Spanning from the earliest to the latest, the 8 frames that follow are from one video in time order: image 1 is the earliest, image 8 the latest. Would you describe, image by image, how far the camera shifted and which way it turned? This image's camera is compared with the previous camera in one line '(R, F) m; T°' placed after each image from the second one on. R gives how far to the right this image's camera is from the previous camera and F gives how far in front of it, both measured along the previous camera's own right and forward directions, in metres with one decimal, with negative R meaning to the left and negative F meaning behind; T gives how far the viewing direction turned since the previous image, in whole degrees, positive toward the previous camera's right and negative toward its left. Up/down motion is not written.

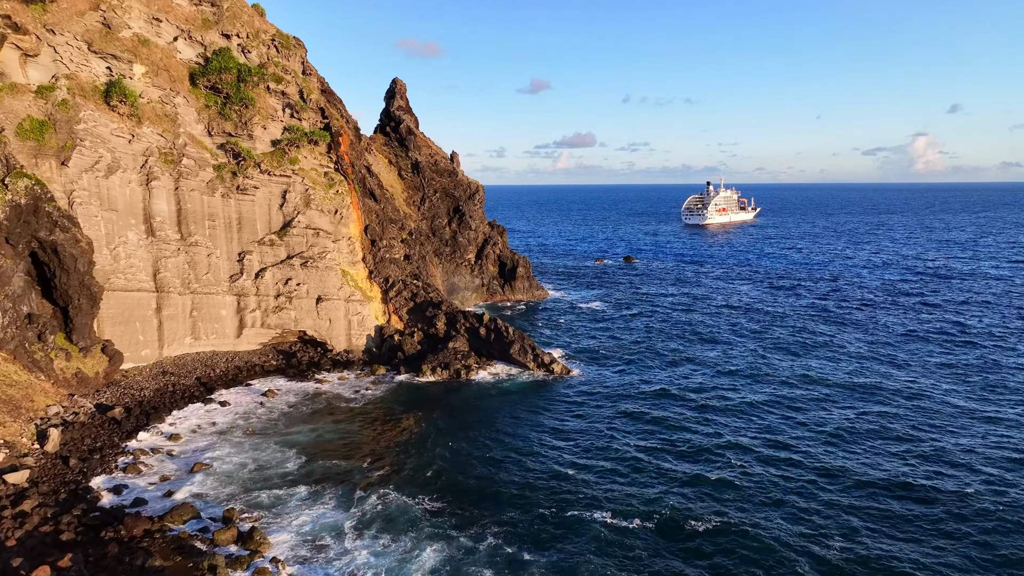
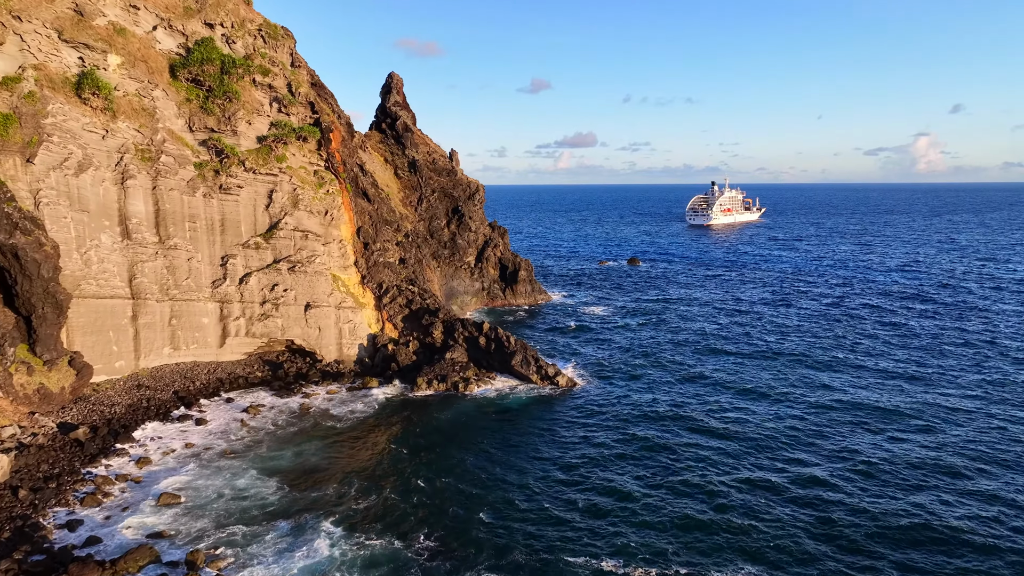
(0.0, +2.9) m; 0°
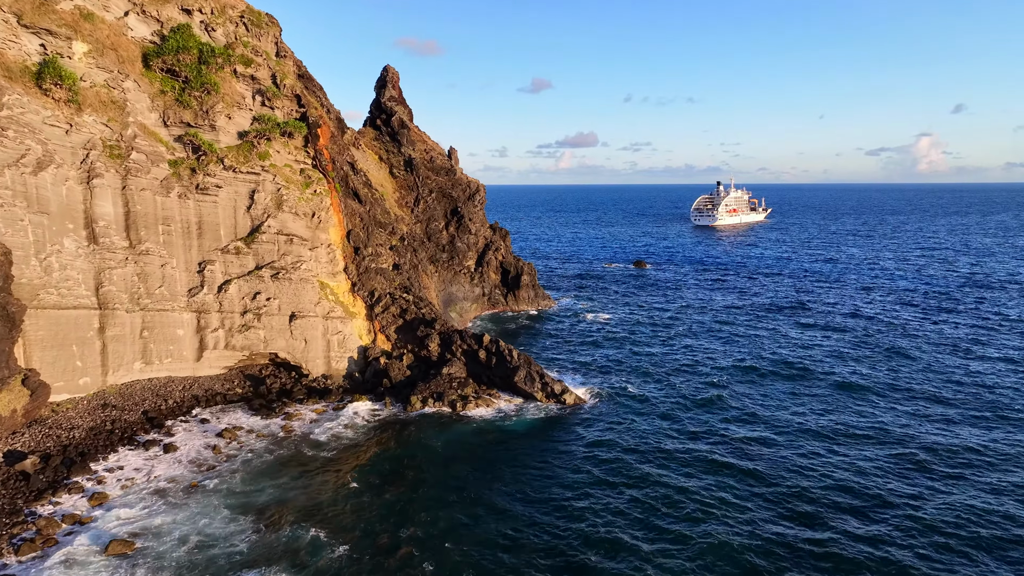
(-0.1, +3.4) m; 0°
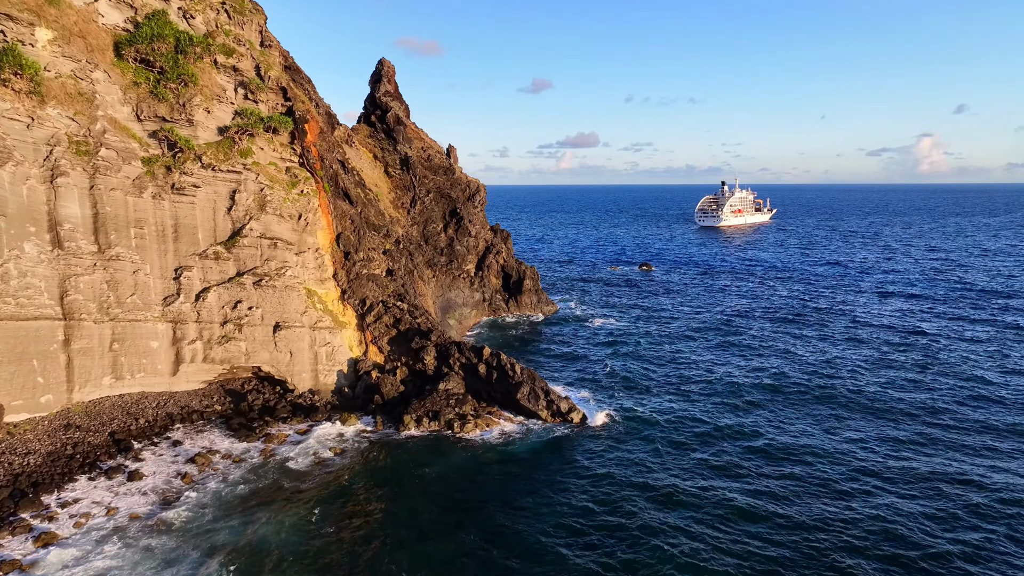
(-0.1, +3.0) m; 0°
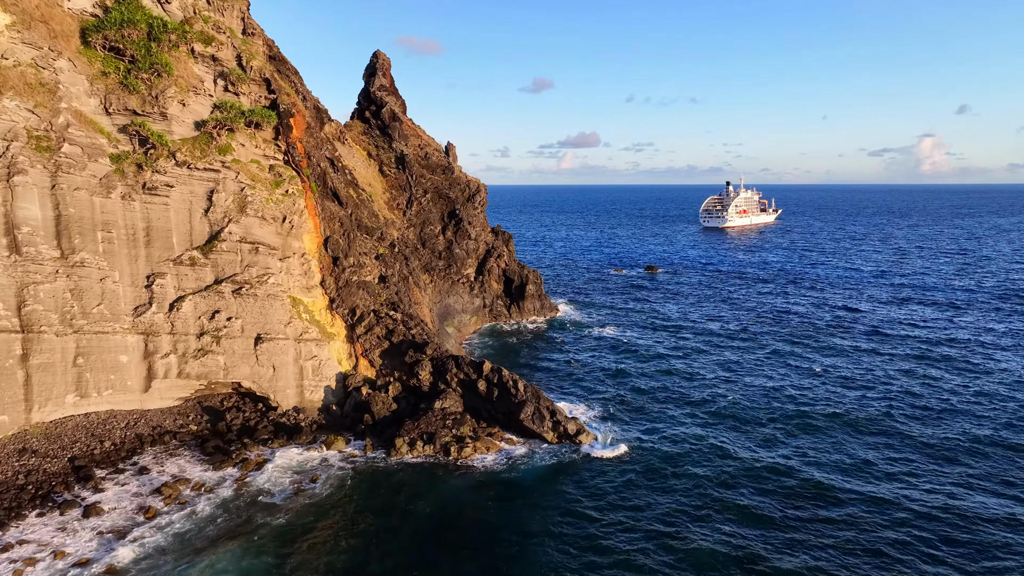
(-0.1, +3.0) m; 0°
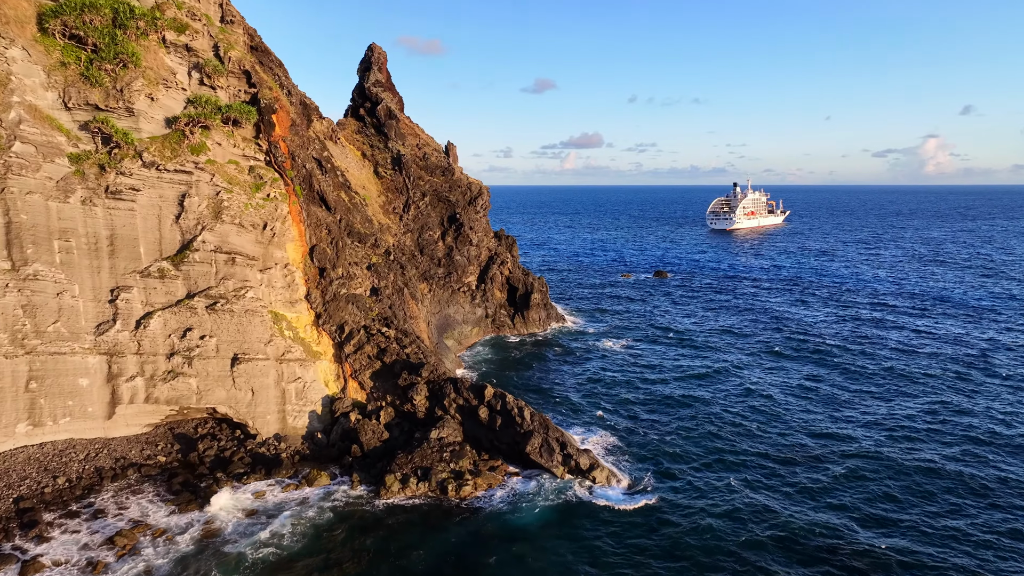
(-0.1, +3.4) m; 0°
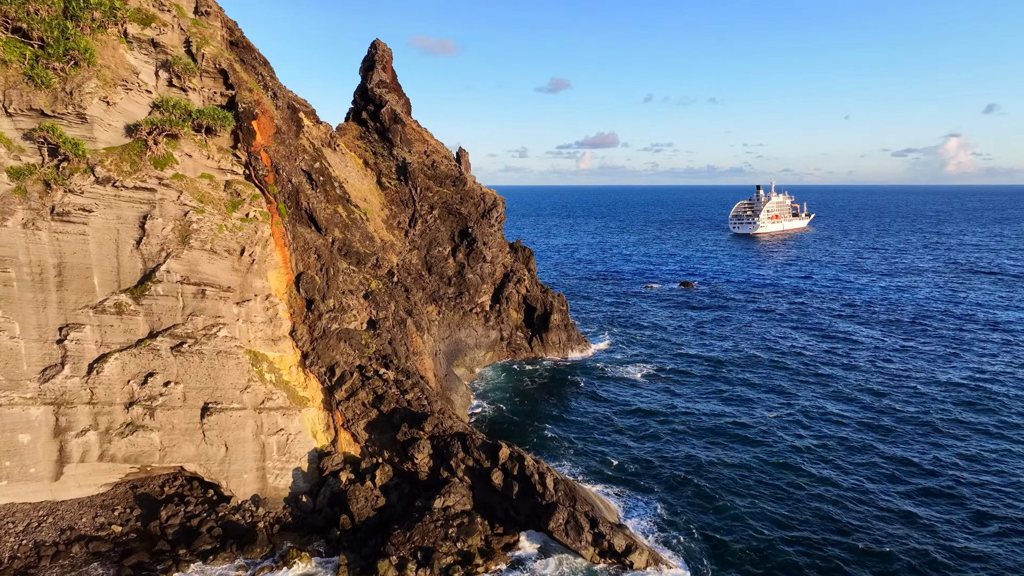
(-0.2, +4.8) m; -1°
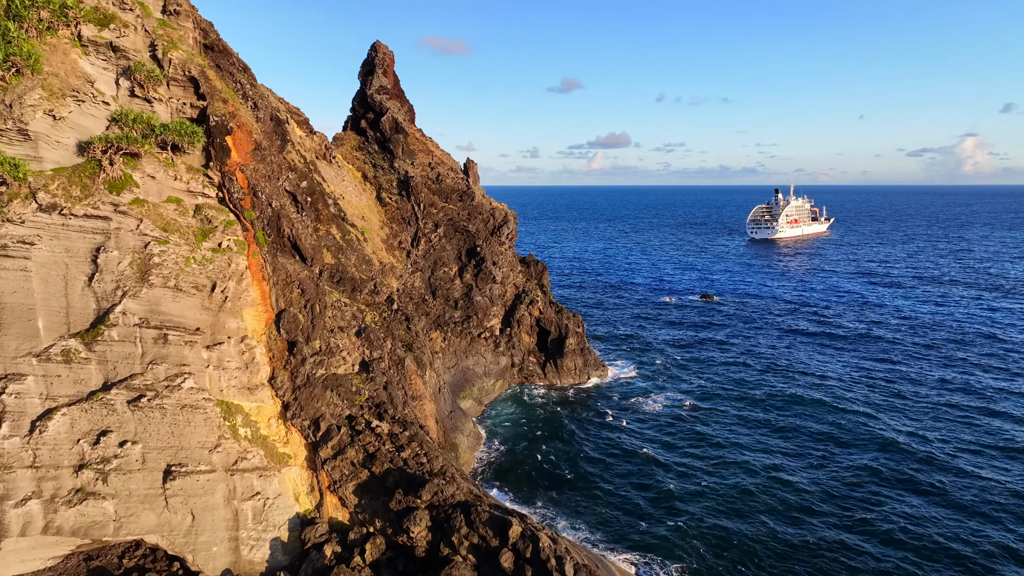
(0.0, +3.8) m; -1°
